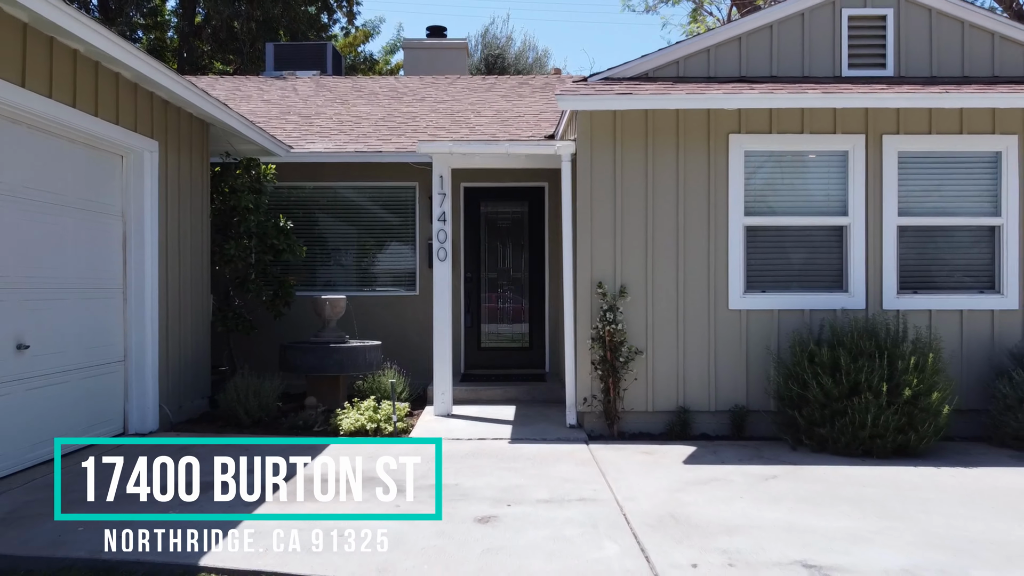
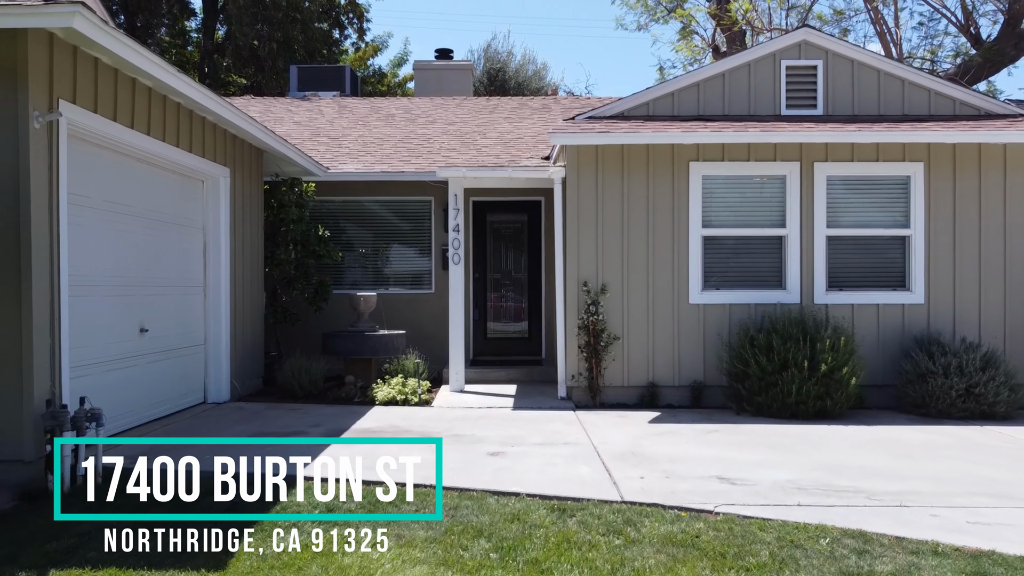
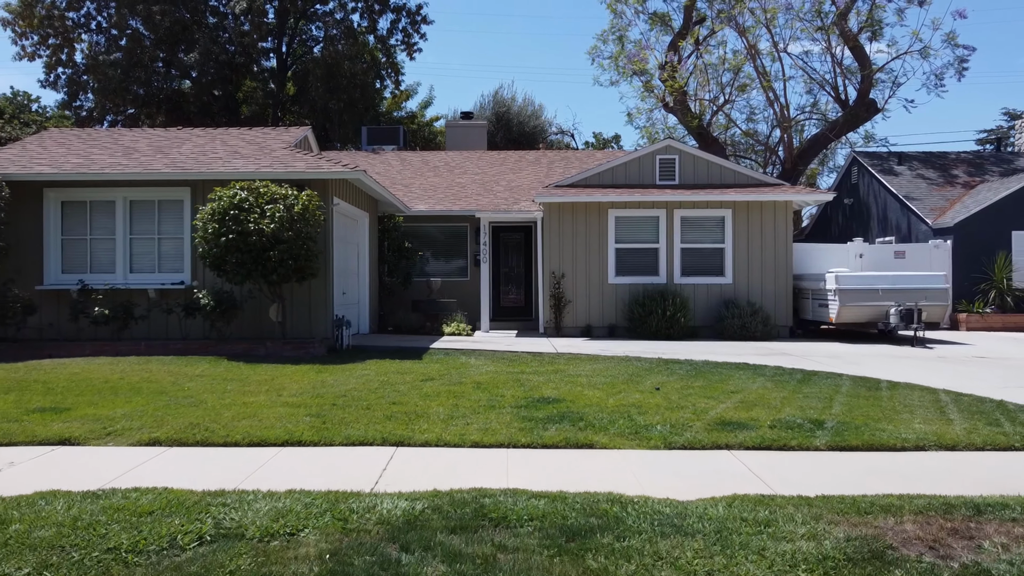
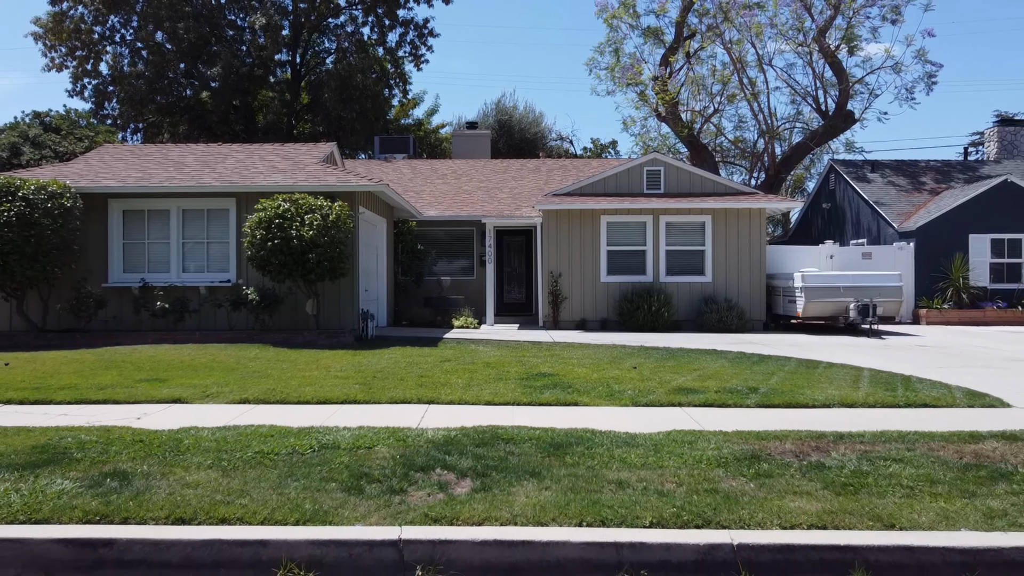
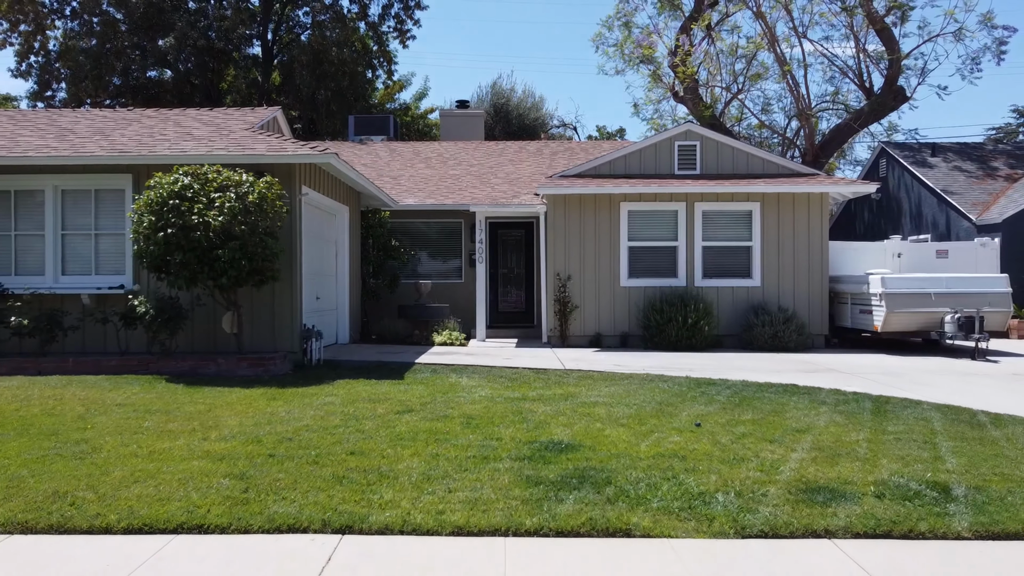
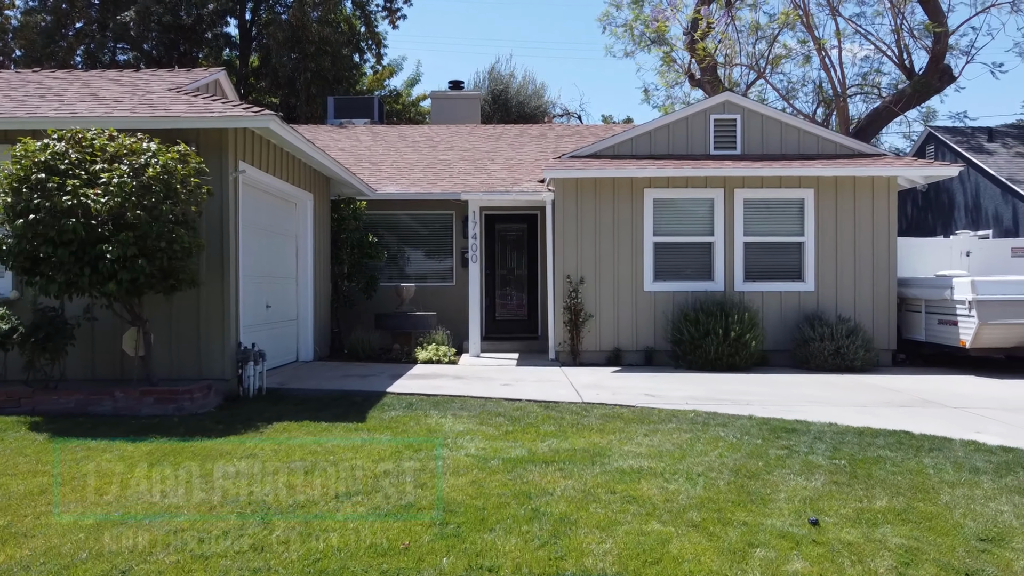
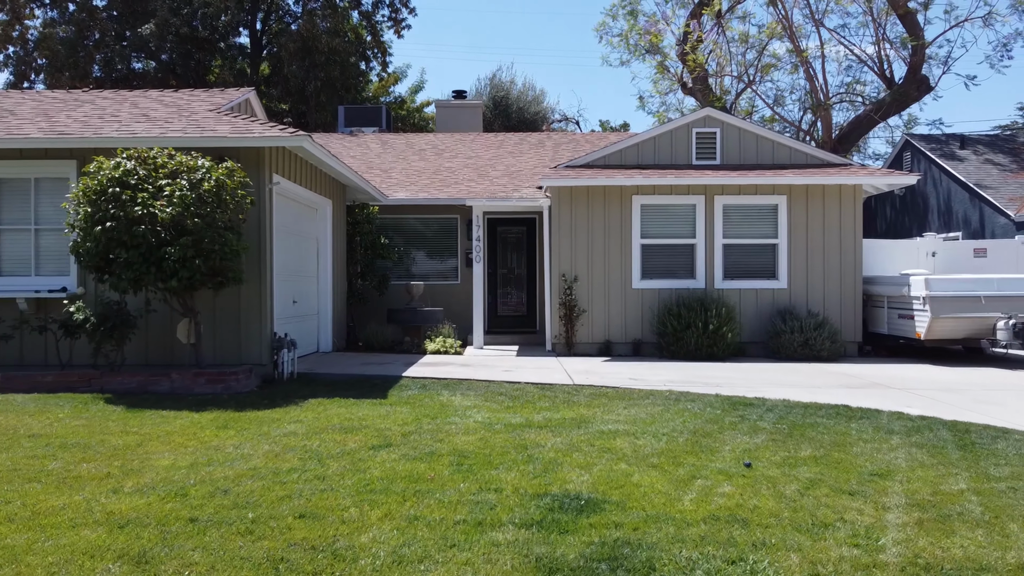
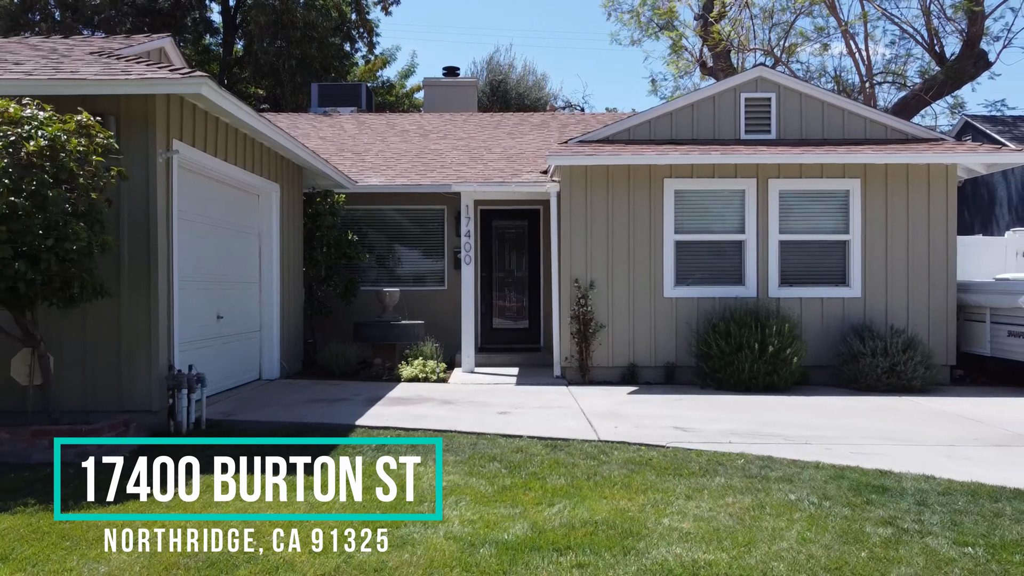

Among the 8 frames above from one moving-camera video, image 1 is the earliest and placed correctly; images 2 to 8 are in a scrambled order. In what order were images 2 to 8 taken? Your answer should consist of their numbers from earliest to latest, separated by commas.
2, 8, 6, 7, 5, 3, 4
